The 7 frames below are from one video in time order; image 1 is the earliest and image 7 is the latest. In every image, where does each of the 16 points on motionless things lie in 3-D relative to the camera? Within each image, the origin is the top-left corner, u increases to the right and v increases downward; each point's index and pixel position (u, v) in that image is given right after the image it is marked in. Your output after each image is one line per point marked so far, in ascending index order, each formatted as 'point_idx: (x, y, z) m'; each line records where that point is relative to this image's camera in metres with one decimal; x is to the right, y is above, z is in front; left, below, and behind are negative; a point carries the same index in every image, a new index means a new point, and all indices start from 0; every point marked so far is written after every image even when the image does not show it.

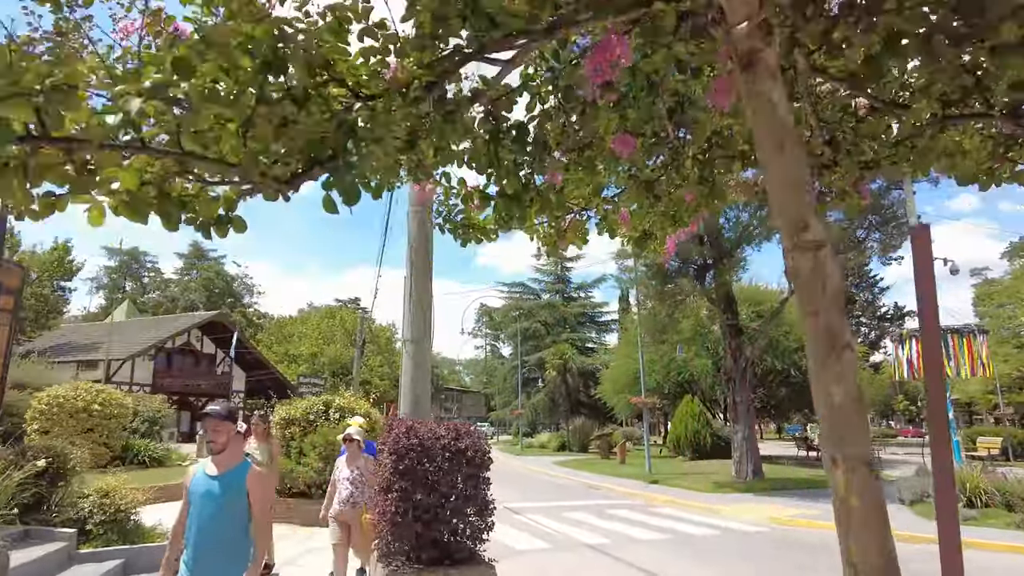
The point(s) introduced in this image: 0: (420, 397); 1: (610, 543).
0: (-0.9, -1.0, +6.3) m
1: (+1.4, -3.7, +9.6) m
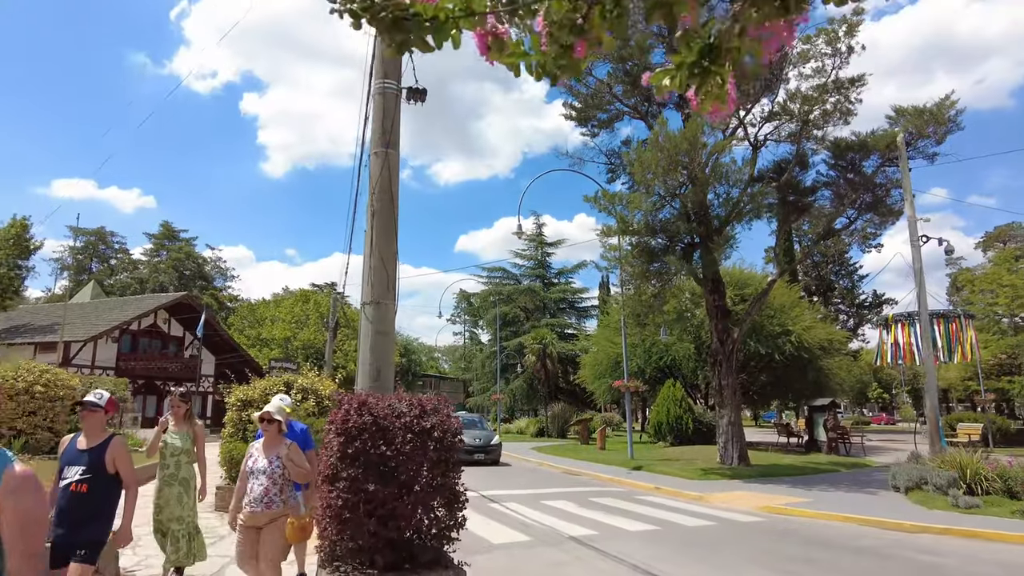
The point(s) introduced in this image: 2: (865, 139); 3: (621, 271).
0: (-1.1, -0.6, +5.4) m
1: (+1.1, -3.3, +8.8) m
2: (+9.4, +4.0, +17.5) m
3: (+3.1, +0.5, +18.7) m
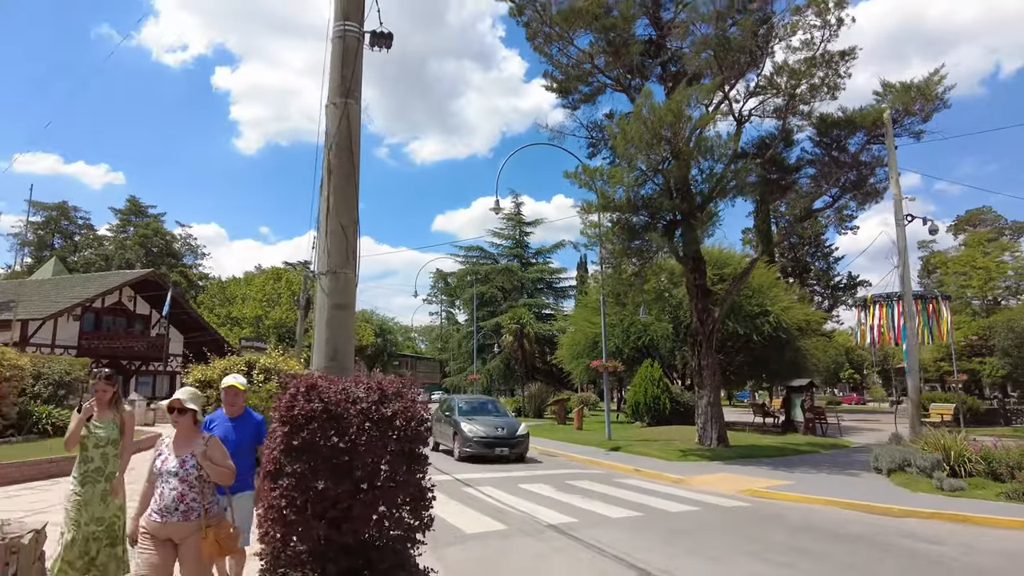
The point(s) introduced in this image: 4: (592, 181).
0: (-1.2, -0.4, +4.8) m
1: (+0.8, -3.0, +8.3) m
2: (+8.9, +4.5, +17.1) m
3: (+2.5, +1.1, +18.2) m
4: (+2.1, +2.8, +17.0) m
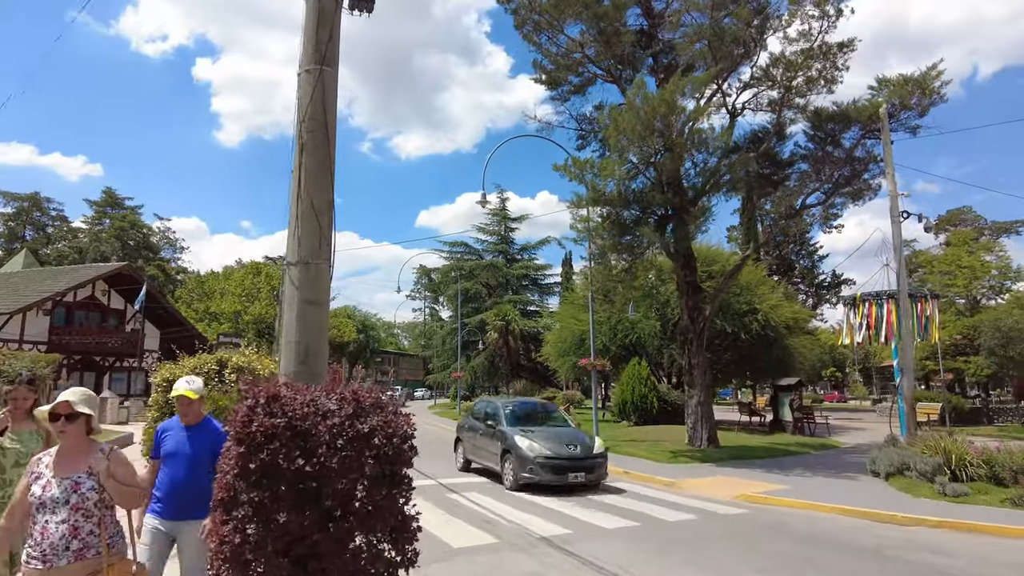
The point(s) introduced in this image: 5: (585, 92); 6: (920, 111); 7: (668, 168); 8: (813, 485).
0: (-1.3, -0.4, +4.2) m
1: (+0.7, -2.9, +7.8) m
2: (+8.5, +4.6, +16.8) m
3: (+2.1, +1.2, +17.7) m
4: (+1.8, +2.9, +16.5) m
5: (+2.2, +5.9, +19.7) m
6: (+10.0, +4.3, +16.1) m
7: (+3.8, +2.9, +15.9) m
8: (+5.5, -3.6, +12.0) m
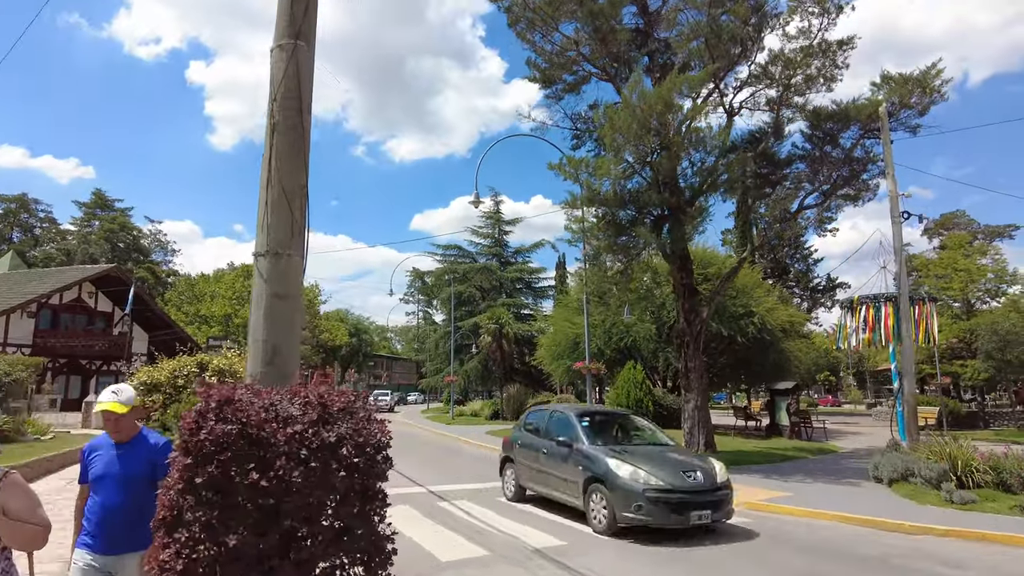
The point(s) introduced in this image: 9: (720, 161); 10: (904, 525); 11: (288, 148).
0: (-1.3, -0.3, +3.8) m
1: (+0.6, -2.9, +7.4) m
2: (+8.4, +4.5, +16.5) m
3: (+1.9, +1.2, +17.3) m
4: (+1.6, +2.8, +16.1) m
5: (+2.0, +5.8, +19.4) m
6: (+9.9, +4.3, +15.9) m
7: (+3.6, +2.9, +15.6) m
8: (+5.4, -3.6, +11.7) m
9: (+5.0, +3.1, +15.9) m
10: (+5.3, -3.2, +8.9) m
11: (-1.4, +0.9, +4.1) m
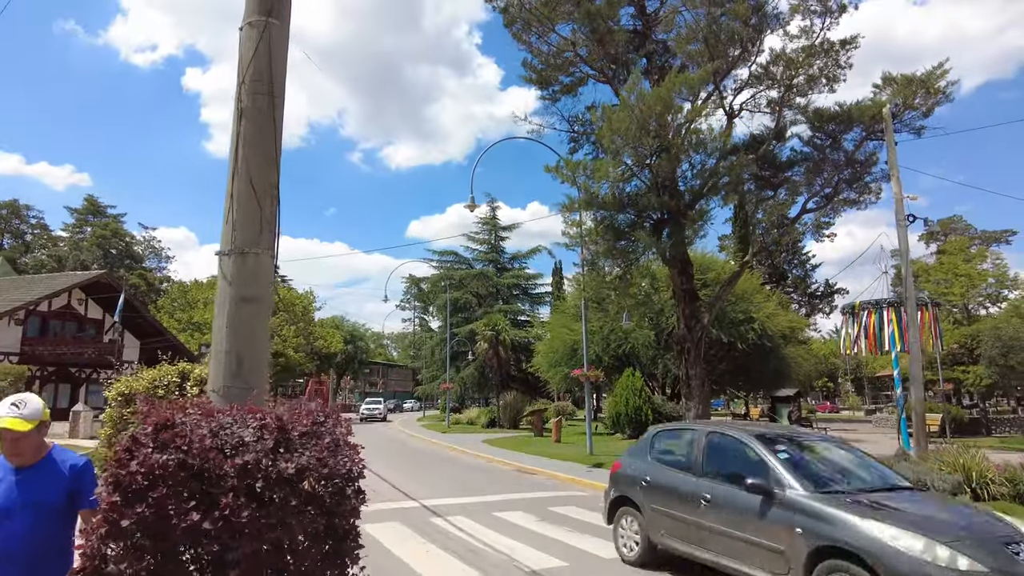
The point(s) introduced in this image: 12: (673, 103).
0: (-1.3, -0.3, +3.4) m
1: (+0.5, -3.0, +7.0) m
2: (+8.3, +4.4, +16.2) m
3: (+1.8, +1.0, +16.9) m
4: (+1.5, +2.7, +15.7) m
5: (+1.9, +5.6, +19.0) m
6: (+9.8, +4.2, +15.5) m
7: (+3.5, +2.8, +15.2) m
8: (+5.3, -3.7, +11.2) m
9: (+4.9, +2.9, +15.5) m
10: (+5.3, -3.3, +8.5) m
11: (-1.4, +0.8, +3.6) m
12: (+3.6, +4.1, +14.7) m
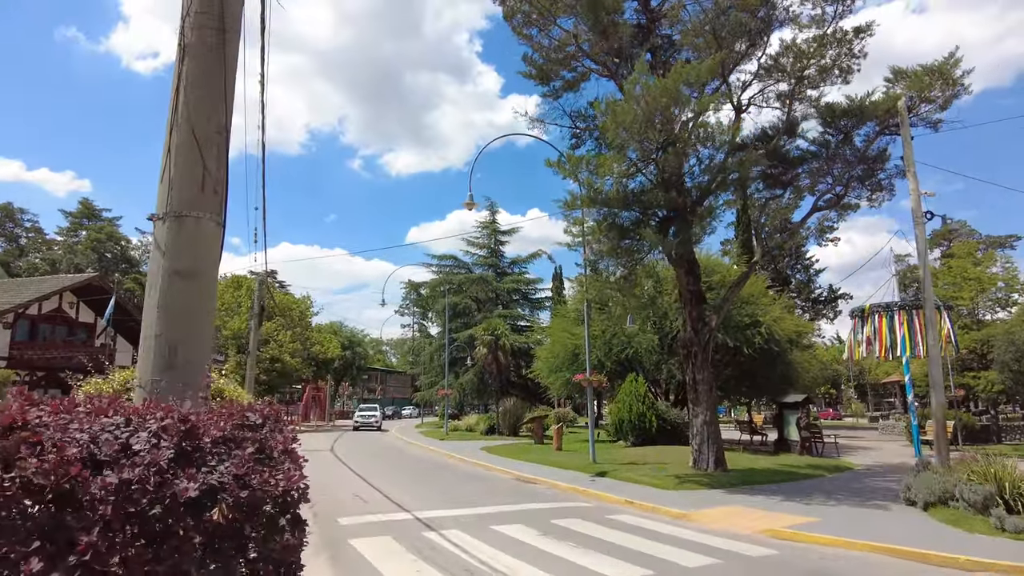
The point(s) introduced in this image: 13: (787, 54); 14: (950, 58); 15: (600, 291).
0: (-1.3, -0.2, +2.7) m
1: (+0.5, -2.9, +6.3) m
2: (+8.3, +4.4, +15.6) m
3: (+1.8, +1.0, +16.3) m
4: (+1.5, +2.7, +15.1) m
5: (+1.9, +5.6, +18.4) m
6: (+9.8, +4.2, +14.9) m
7: (+3.5, +2.7, +14.6) m
8: (+5.3, -3.7, +10.5) m
9: (+4.9, +2.9, +14.9) m
10: (+5.3, -3.2, +7.8) m
11: (-1.4, +1.0, +3.0) m
12: (+3.6, +4.1, +14.0) m
13: (+6.2, +5.2, +14.7) m
14: (+9.7, +5.0, +14.6) m
15: (+2.2, -0.1, +16.6) m
